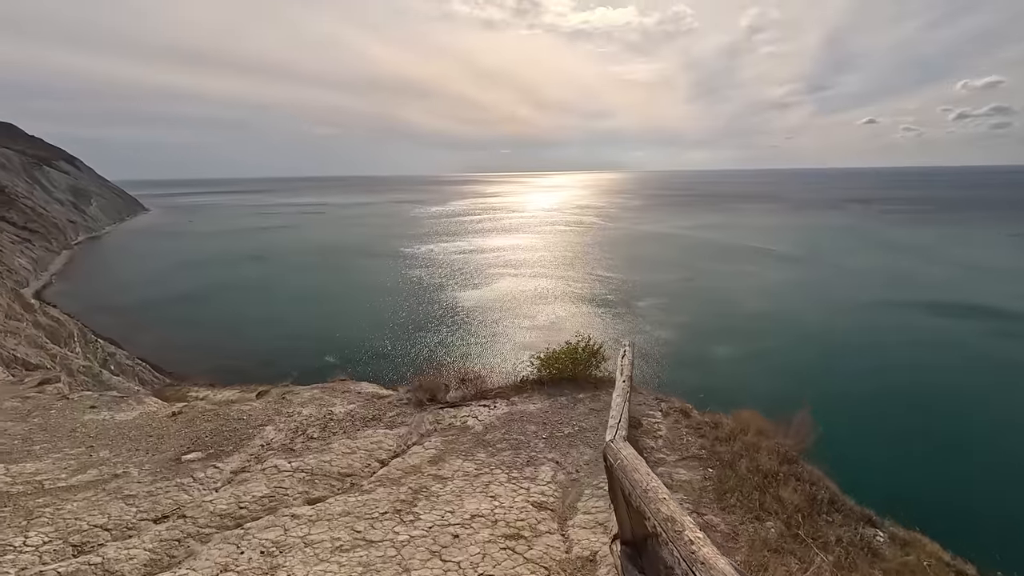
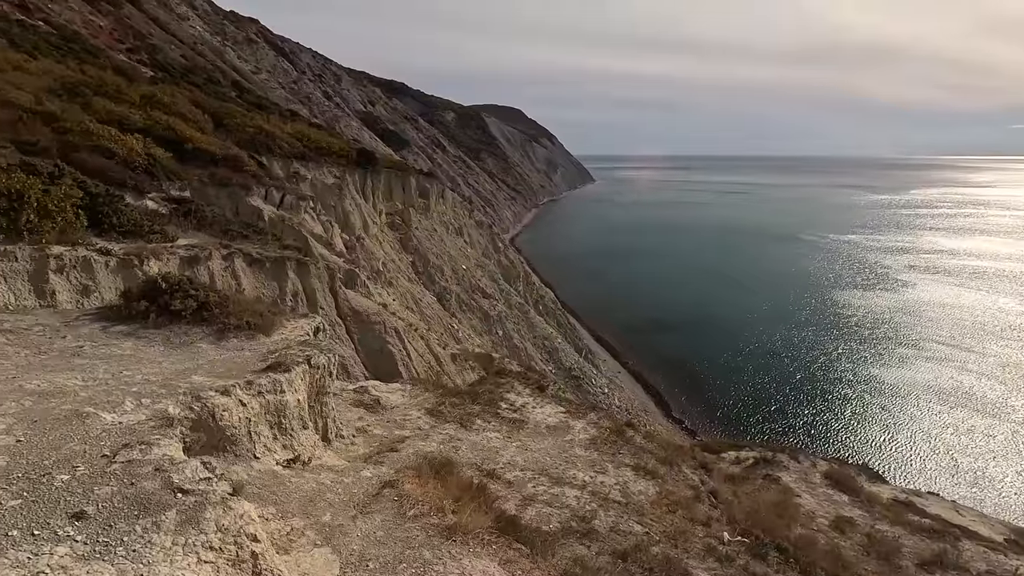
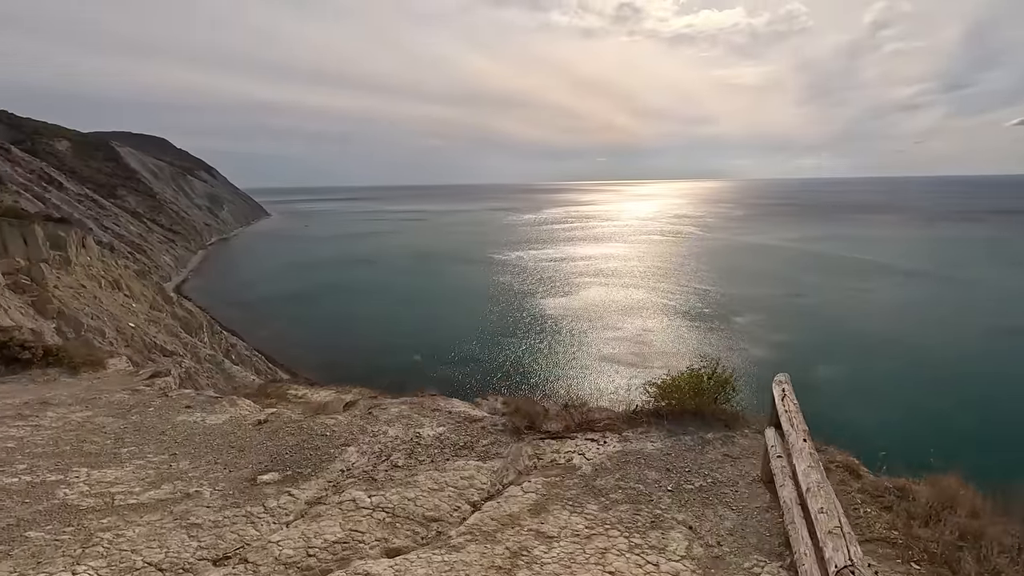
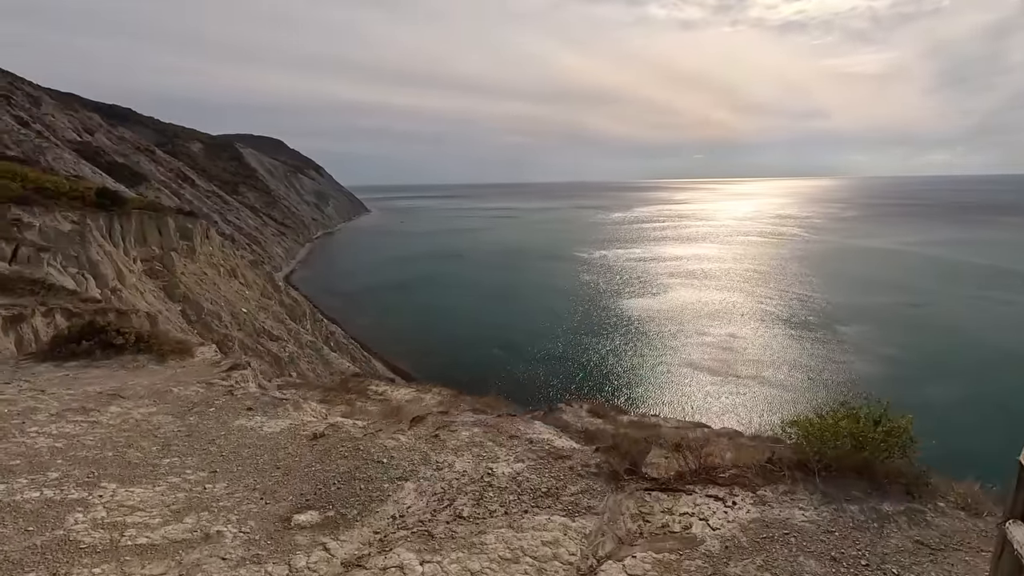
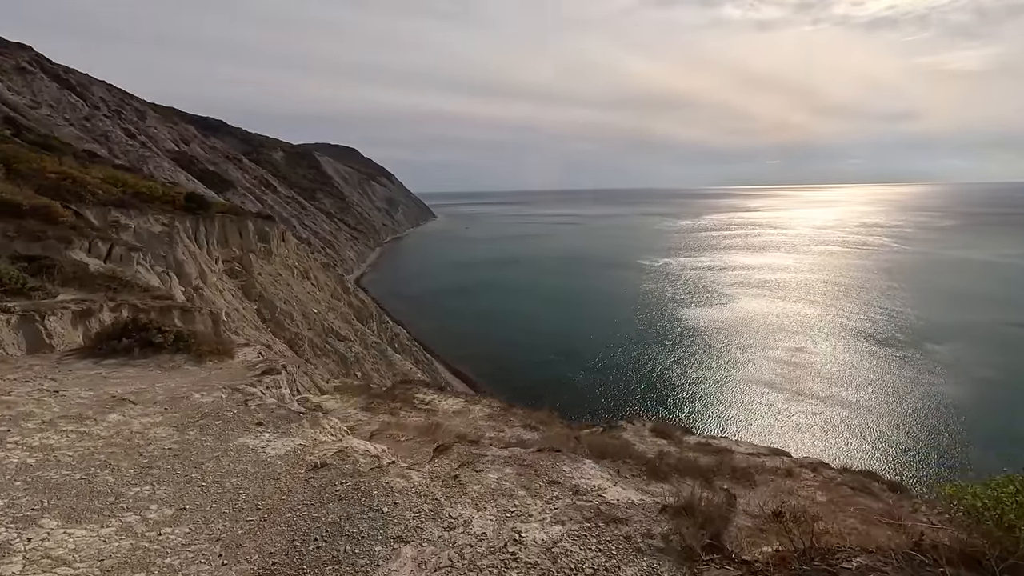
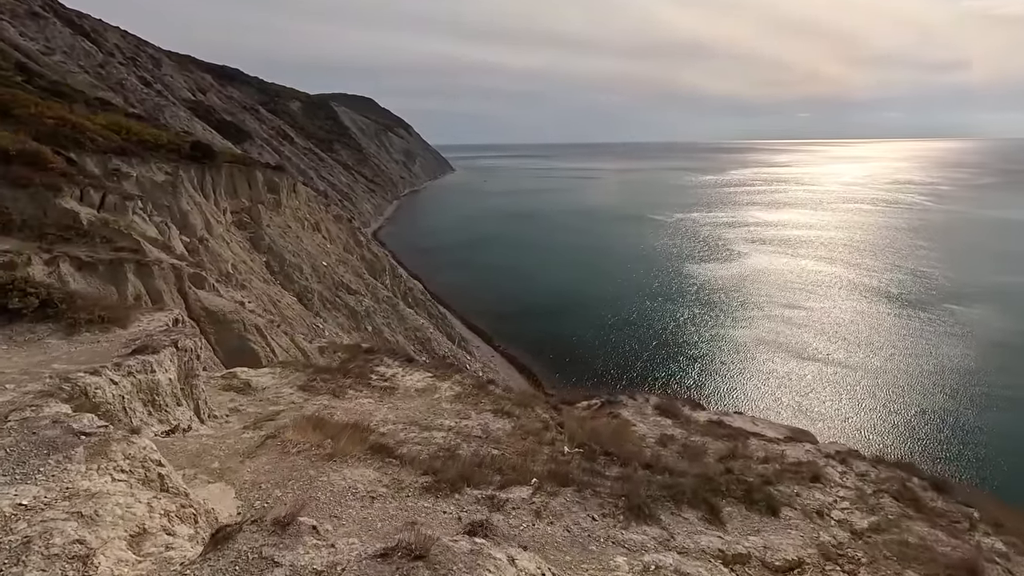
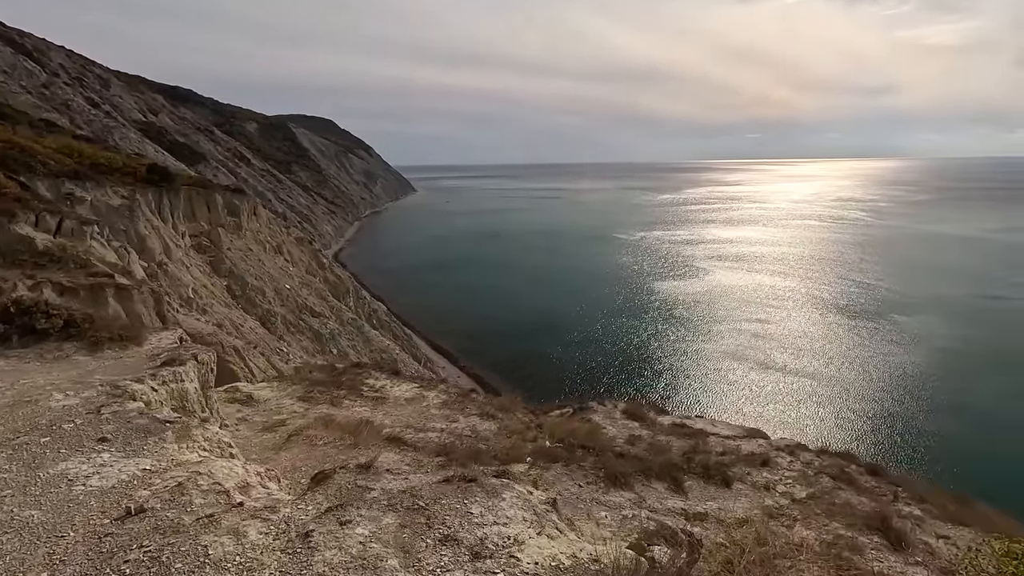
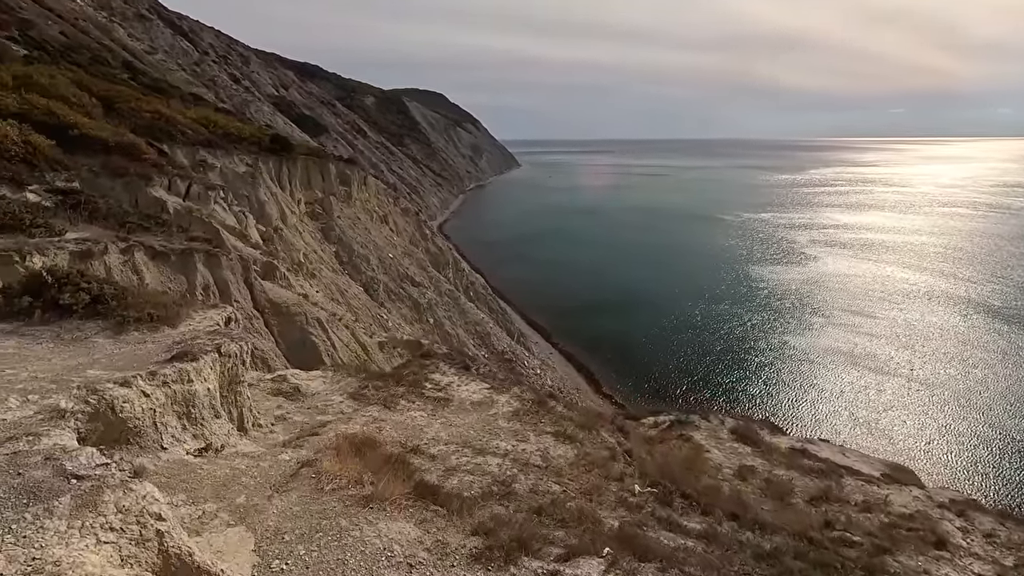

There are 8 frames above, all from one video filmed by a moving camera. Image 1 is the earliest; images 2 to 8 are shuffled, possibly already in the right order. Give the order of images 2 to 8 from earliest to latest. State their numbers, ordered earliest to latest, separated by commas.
3, 4, 5, 7, 6, 8, 2
